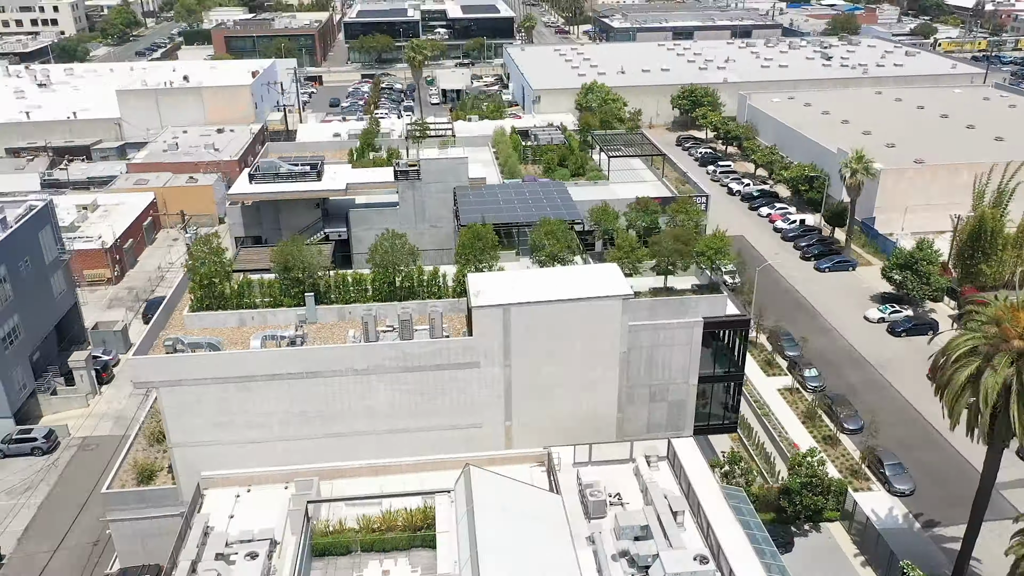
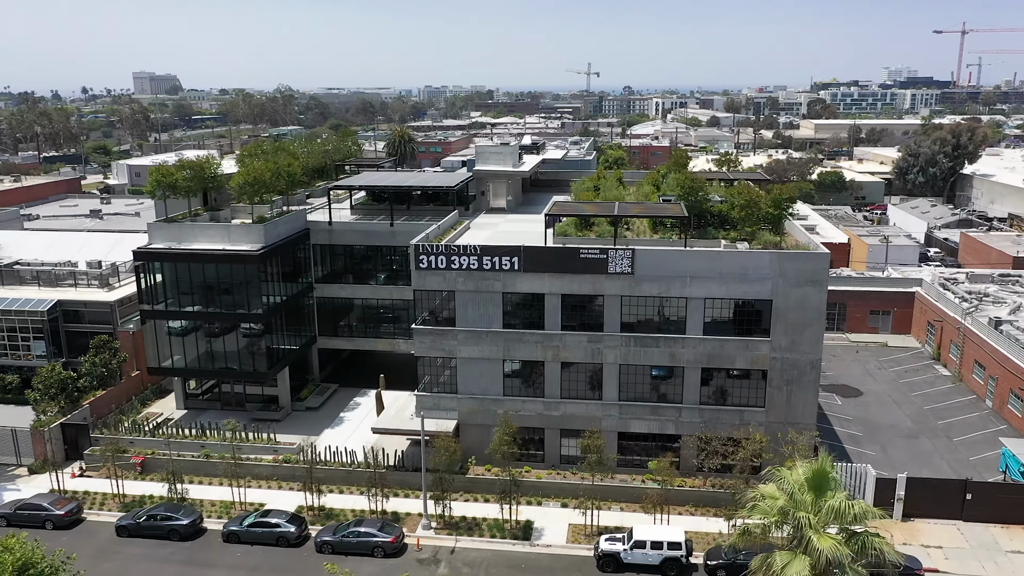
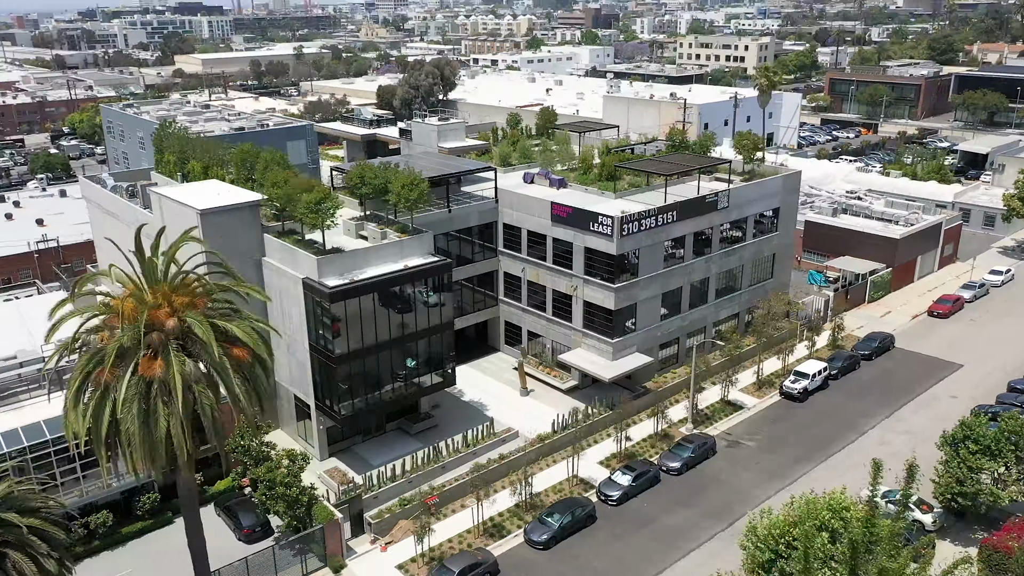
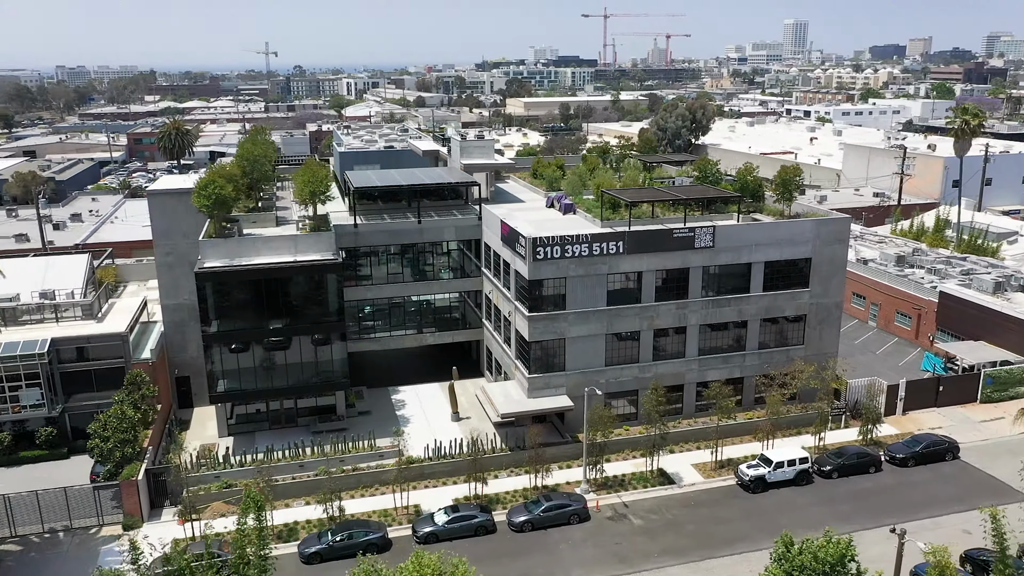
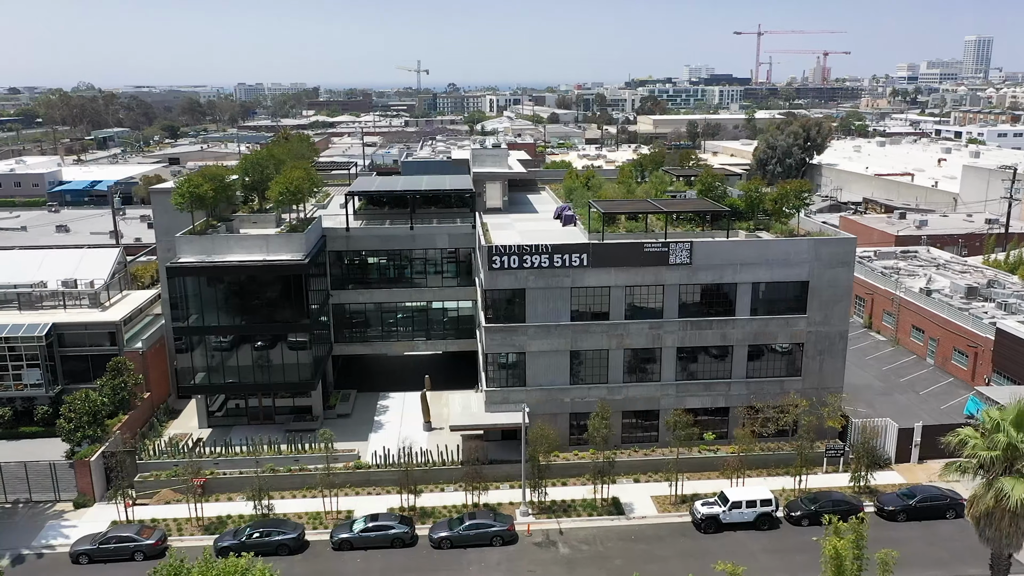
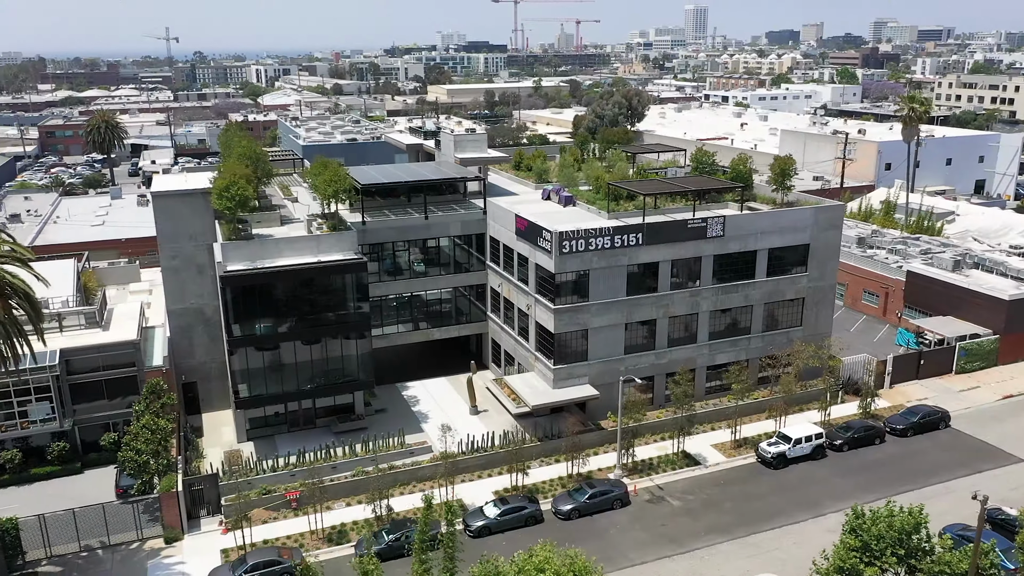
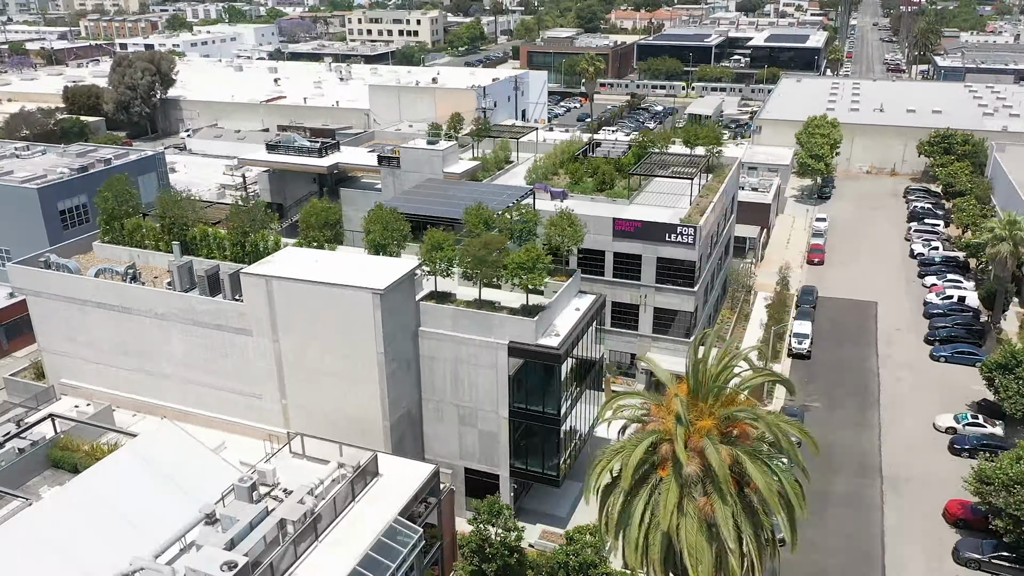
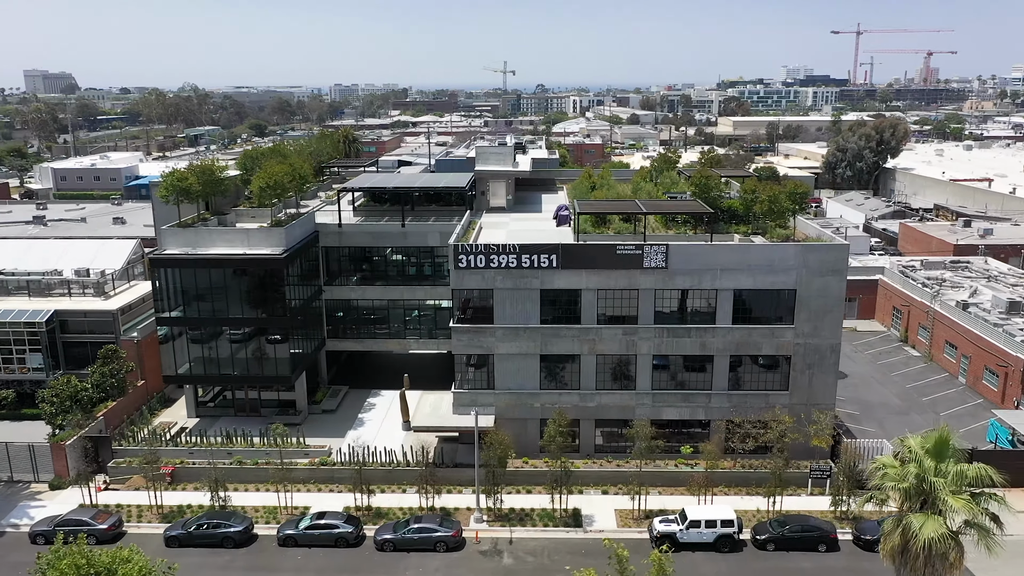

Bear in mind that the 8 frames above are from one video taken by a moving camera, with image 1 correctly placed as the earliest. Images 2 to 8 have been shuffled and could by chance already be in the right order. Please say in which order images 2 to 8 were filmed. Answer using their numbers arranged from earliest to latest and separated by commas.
7, 3, 6, 4, 5, 8, 2
